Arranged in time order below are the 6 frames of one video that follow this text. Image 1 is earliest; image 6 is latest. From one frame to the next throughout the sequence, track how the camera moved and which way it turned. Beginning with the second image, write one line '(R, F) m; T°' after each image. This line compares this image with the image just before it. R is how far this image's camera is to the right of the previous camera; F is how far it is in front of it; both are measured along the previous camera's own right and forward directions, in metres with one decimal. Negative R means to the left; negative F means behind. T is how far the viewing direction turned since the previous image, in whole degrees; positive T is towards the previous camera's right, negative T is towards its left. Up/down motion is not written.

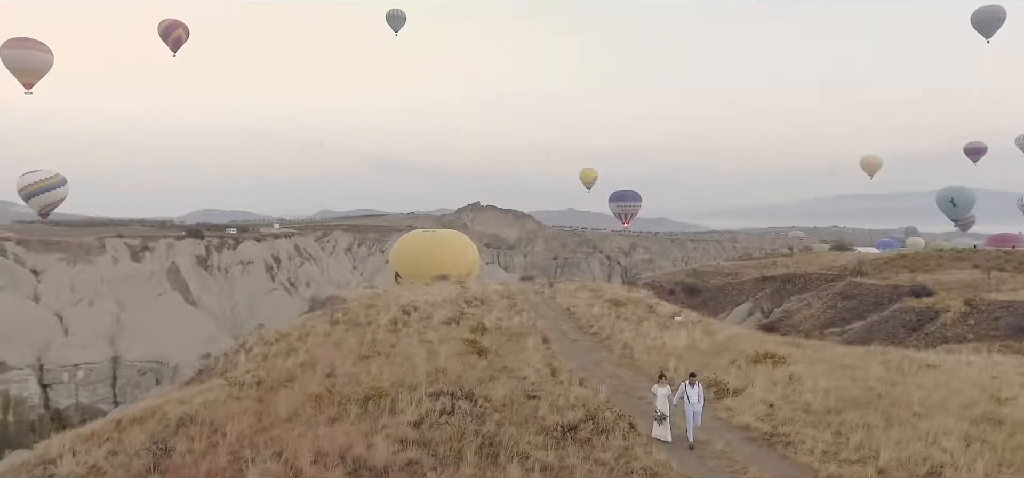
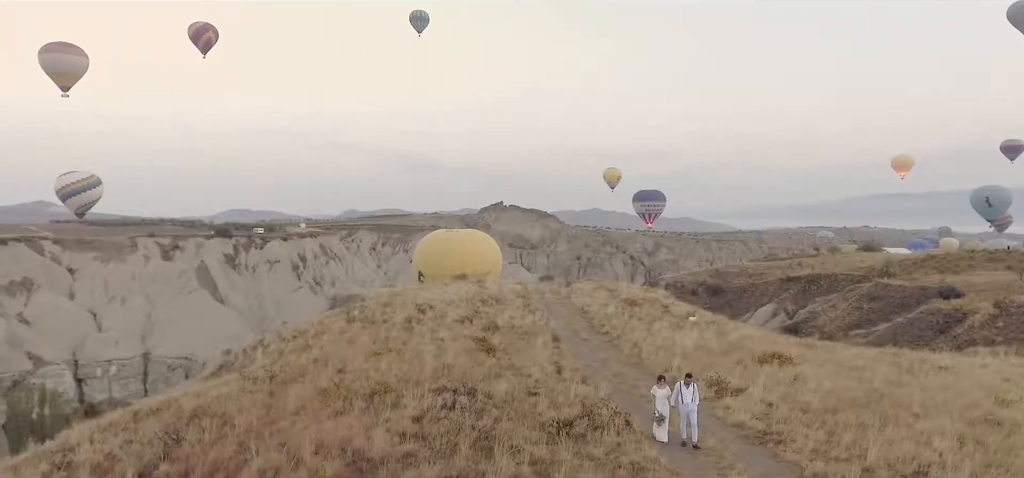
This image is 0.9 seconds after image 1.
(+0.5, -0.2) m; -2°
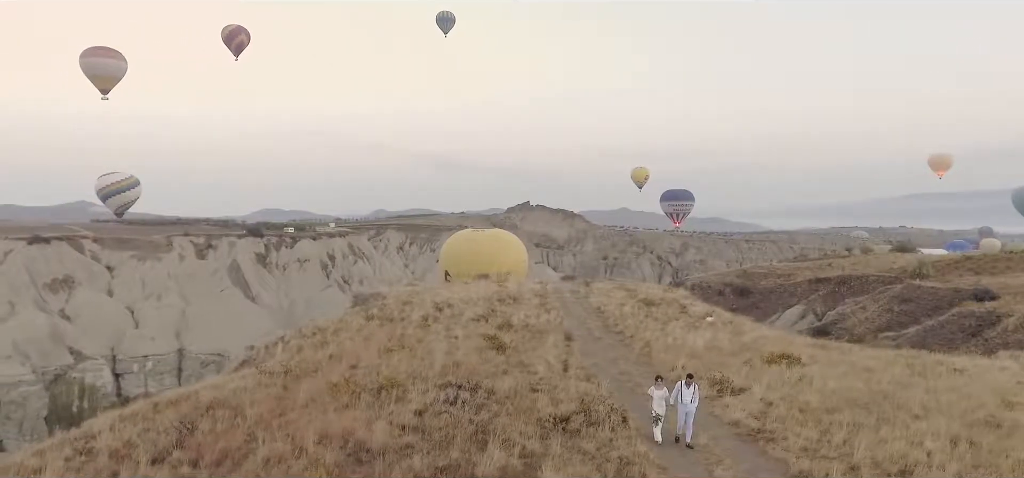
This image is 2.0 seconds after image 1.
(+0.5, -0.3) m; -2°
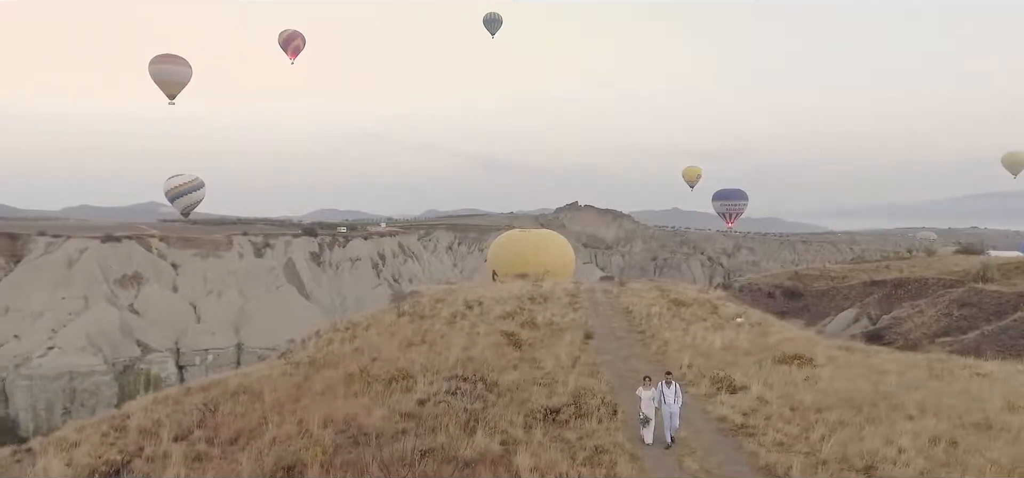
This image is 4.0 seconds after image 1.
(+1.1, -0.5) m; -5°
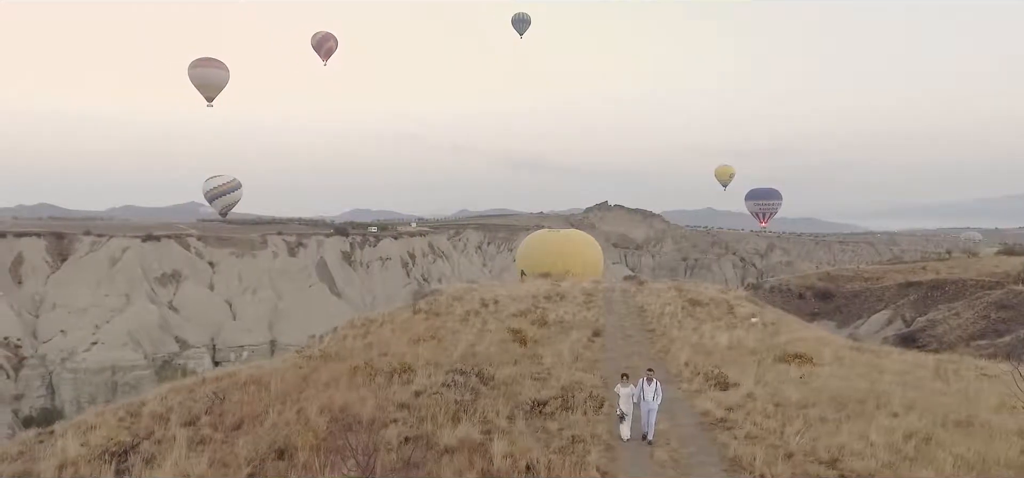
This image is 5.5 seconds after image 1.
(+0.8, -0.4) m; -3°
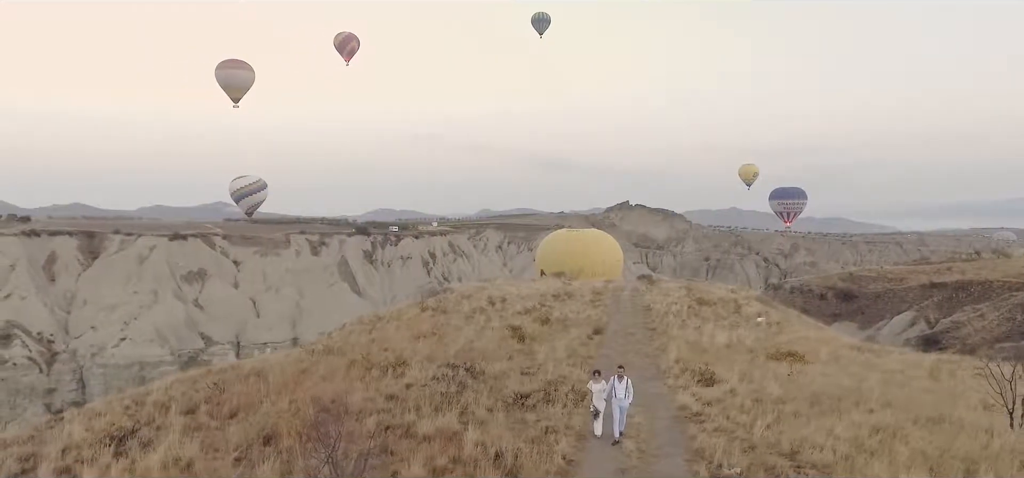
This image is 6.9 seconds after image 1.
(+0.8, -0.4) m; -2°
